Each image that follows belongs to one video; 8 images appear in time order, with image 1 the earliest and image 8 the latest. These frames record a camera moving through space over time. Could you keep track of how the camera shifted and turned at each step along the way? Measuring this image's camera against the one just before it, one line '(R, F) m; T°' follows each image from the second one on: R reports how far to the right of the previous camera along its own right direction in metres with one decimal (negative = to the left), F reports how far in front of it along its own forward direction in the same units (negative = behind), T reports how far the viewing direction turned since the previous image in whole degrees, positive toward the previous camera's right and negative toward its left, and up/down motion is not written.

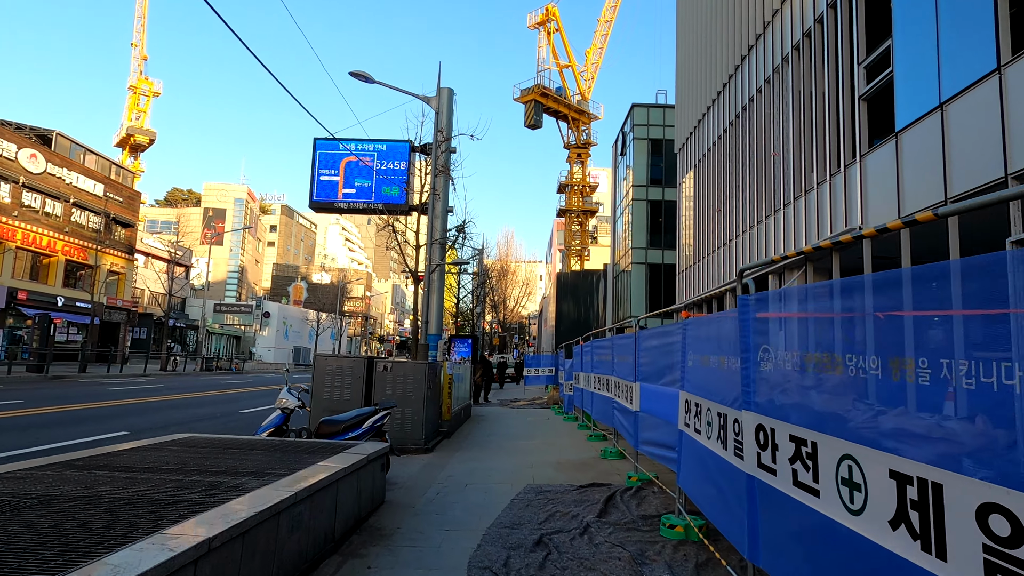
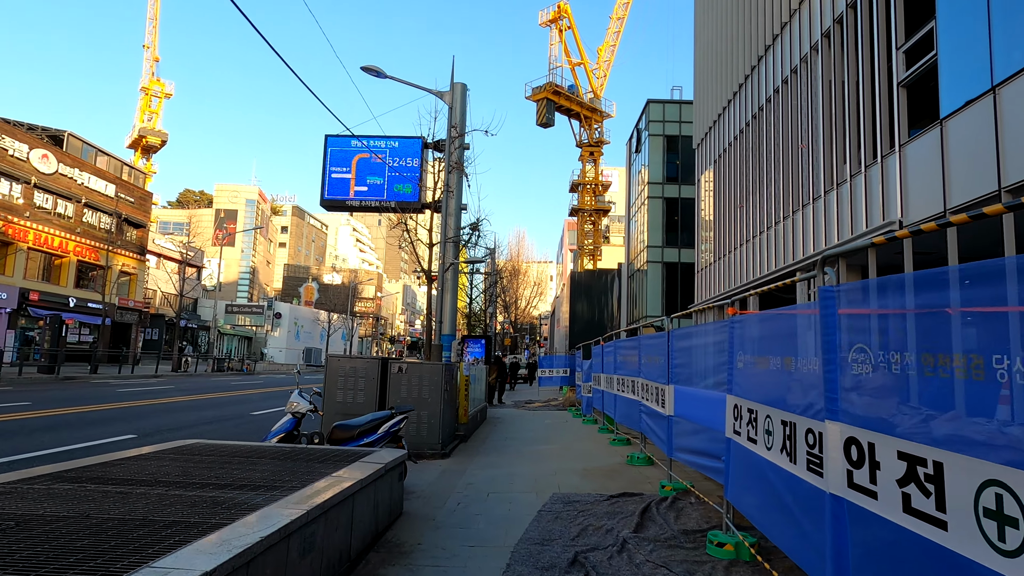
(-0.2, +0.5) m; -1°
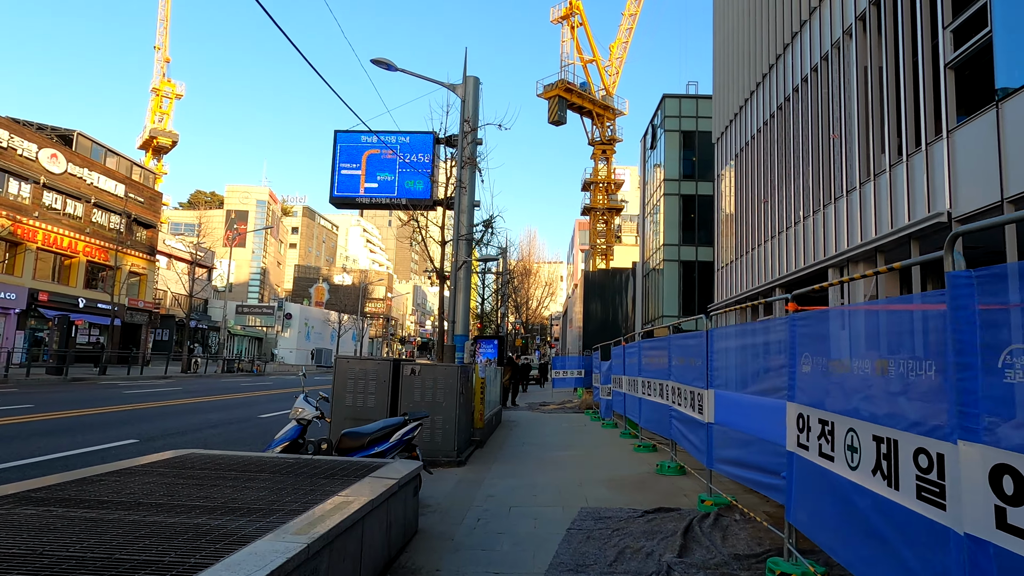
(-0.1, +0.7) m; -1°
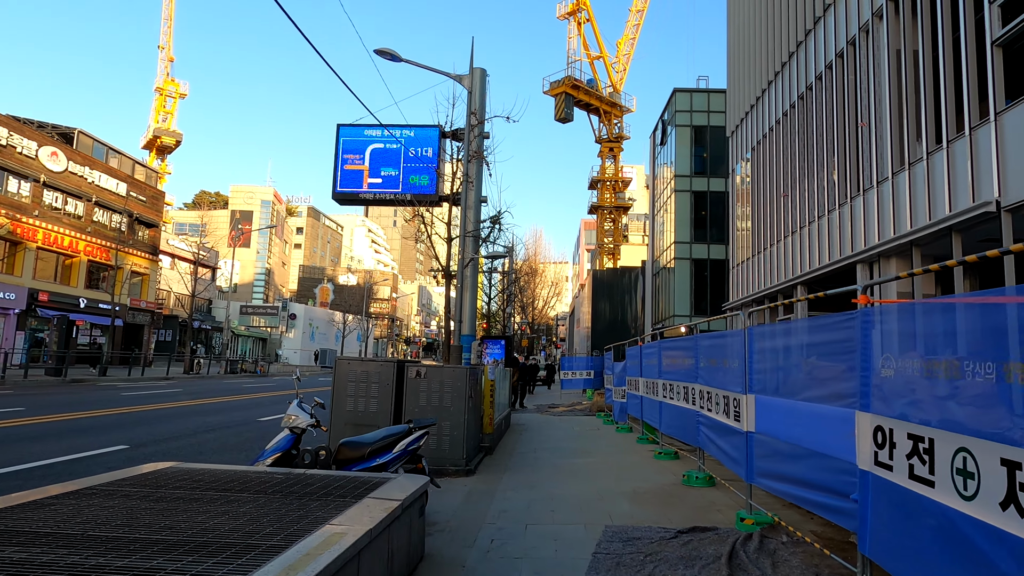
(-0.1, +0.7) m; 0°
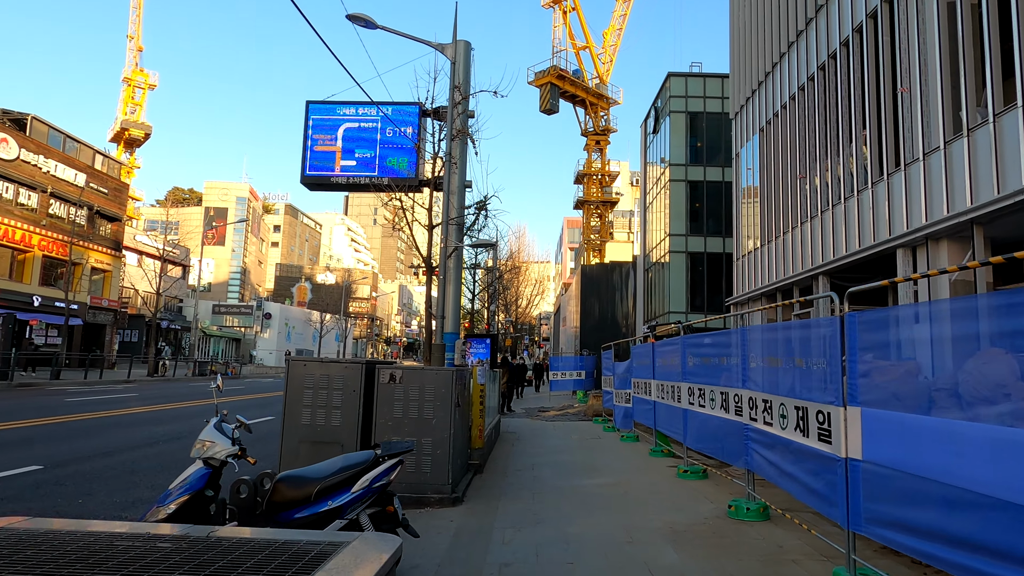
(-0.2, +1.9) m; +2°
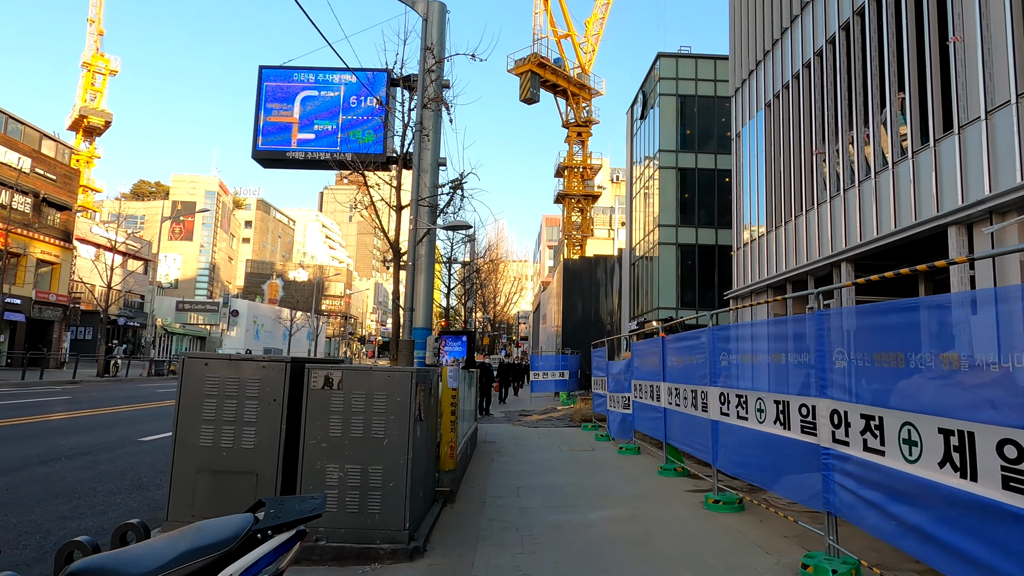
(0.0, +2.1) m; +2°
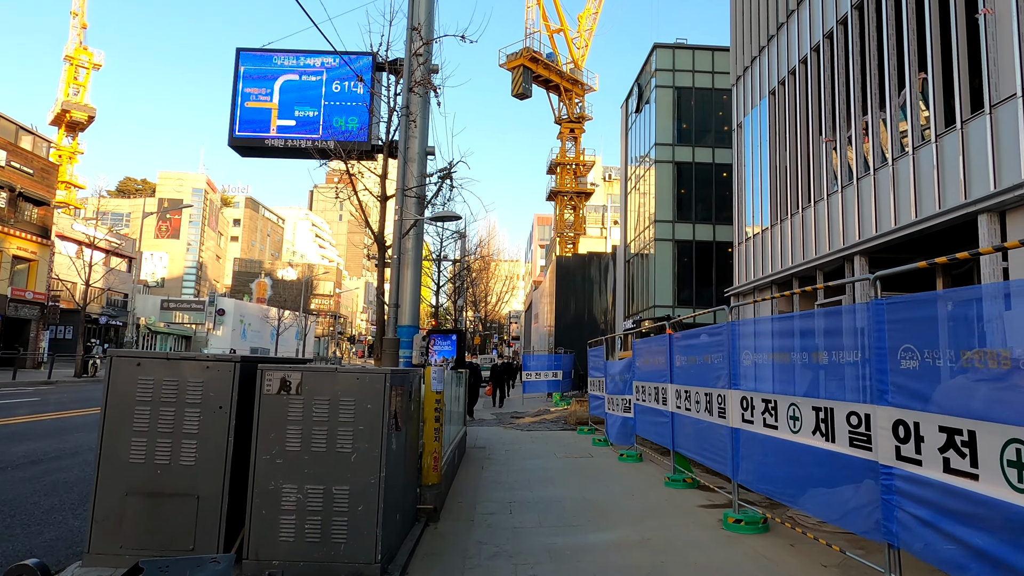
(0.0, +0.9) m; +1°
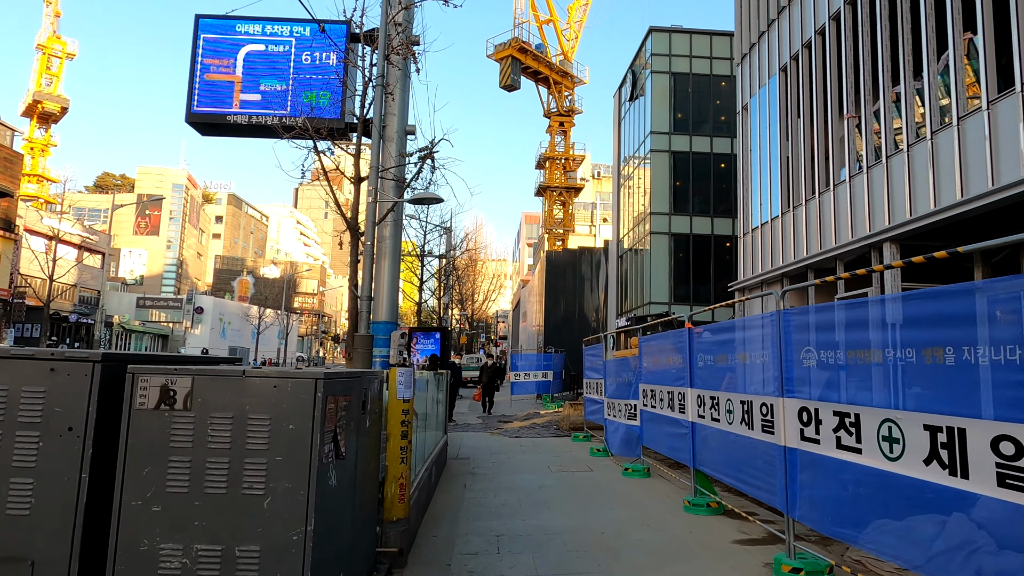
(0.0, +1.4) m; +1°
